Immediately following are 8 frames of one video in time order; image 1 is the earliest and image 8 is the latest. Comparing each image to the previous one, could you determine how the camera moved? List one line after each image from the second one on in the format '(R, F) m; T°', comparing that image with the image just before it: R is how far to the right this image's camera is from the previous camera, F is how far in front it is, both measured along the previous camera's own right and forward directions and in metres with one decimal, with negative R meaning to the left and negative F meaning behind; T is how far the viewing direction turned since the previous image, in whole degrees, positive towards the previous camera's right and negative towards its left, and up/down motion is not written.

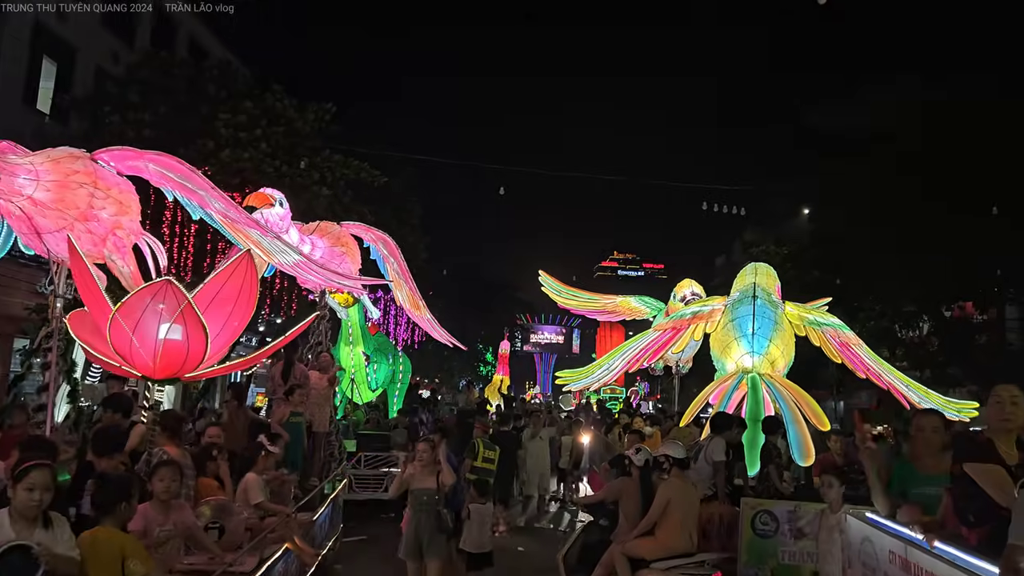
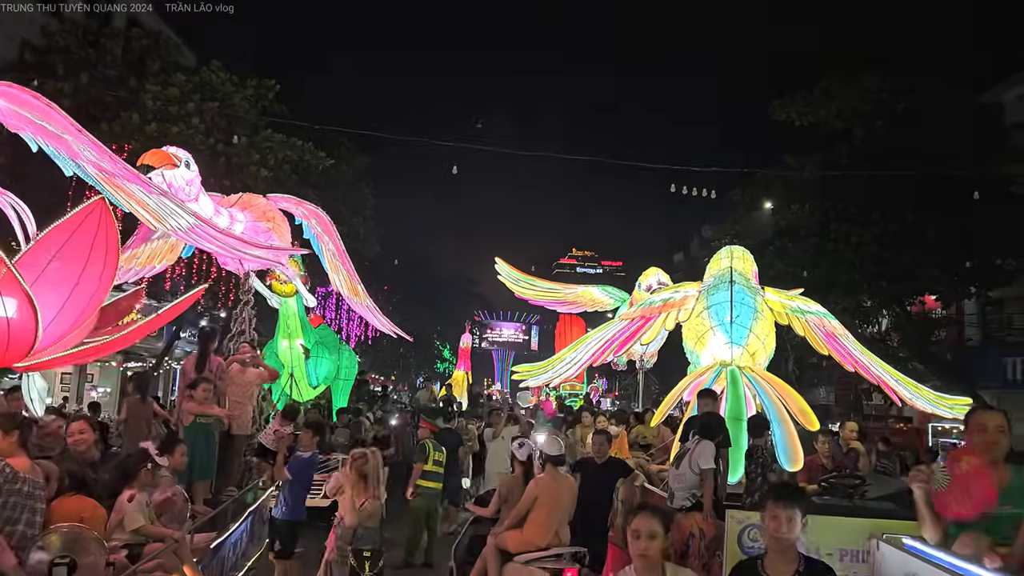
(+0.1, +1.0) m; +3°
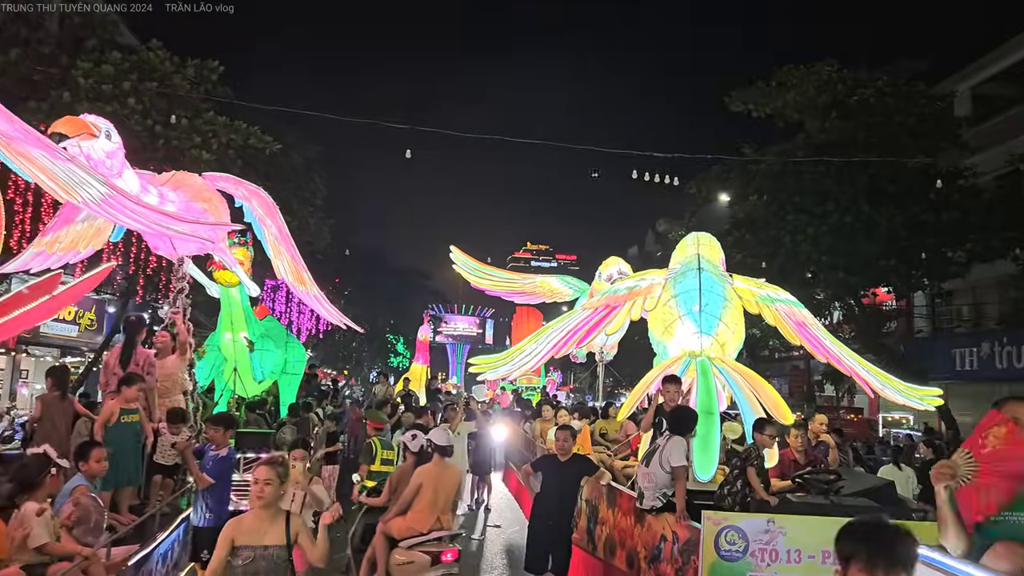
(0.0, +0.5) m; +3°
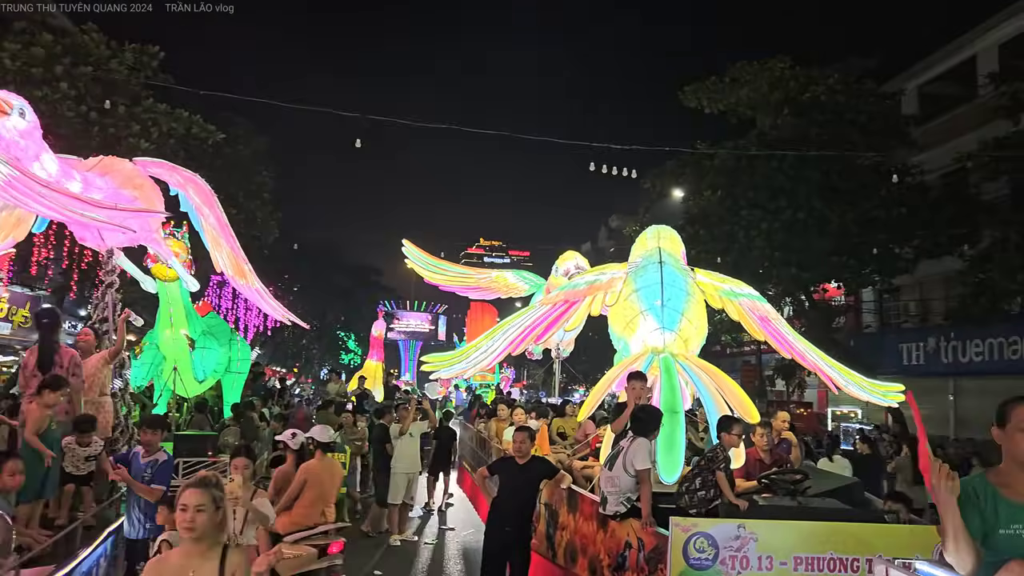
(0.0, +0.4) m; +3°
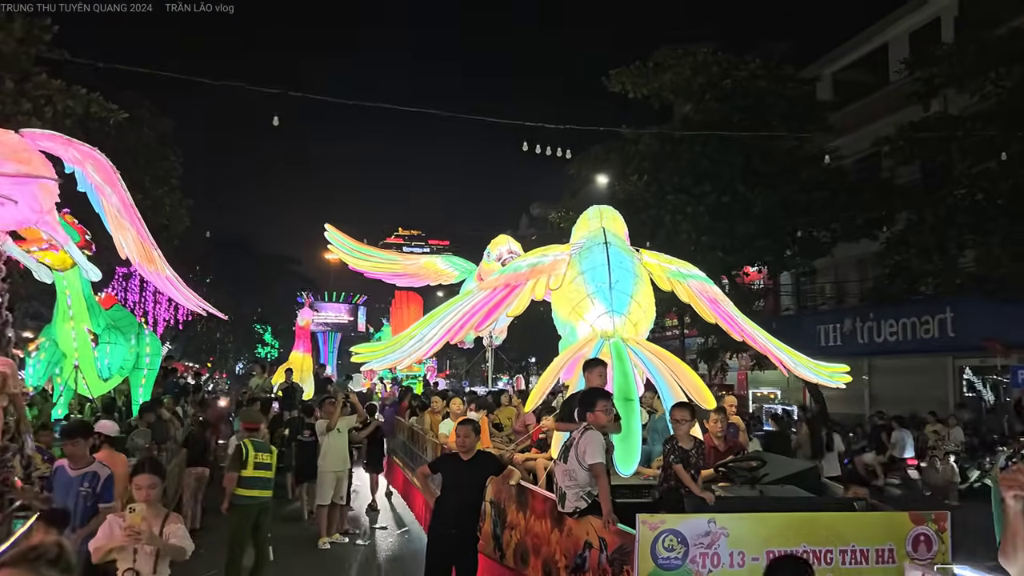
(-0.2, +0.5) m; +5°
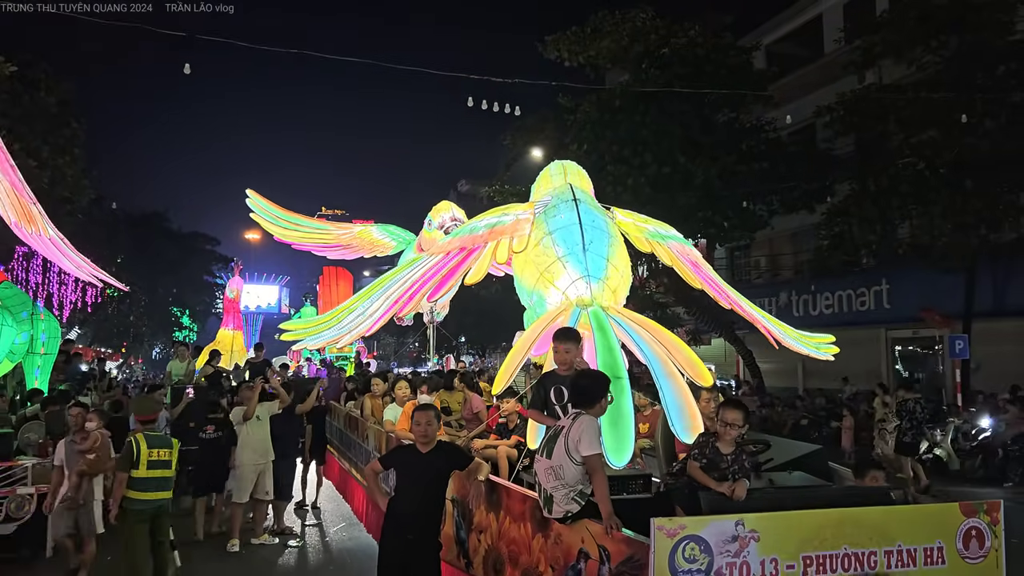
(-0.2, +1.0) m; +5°
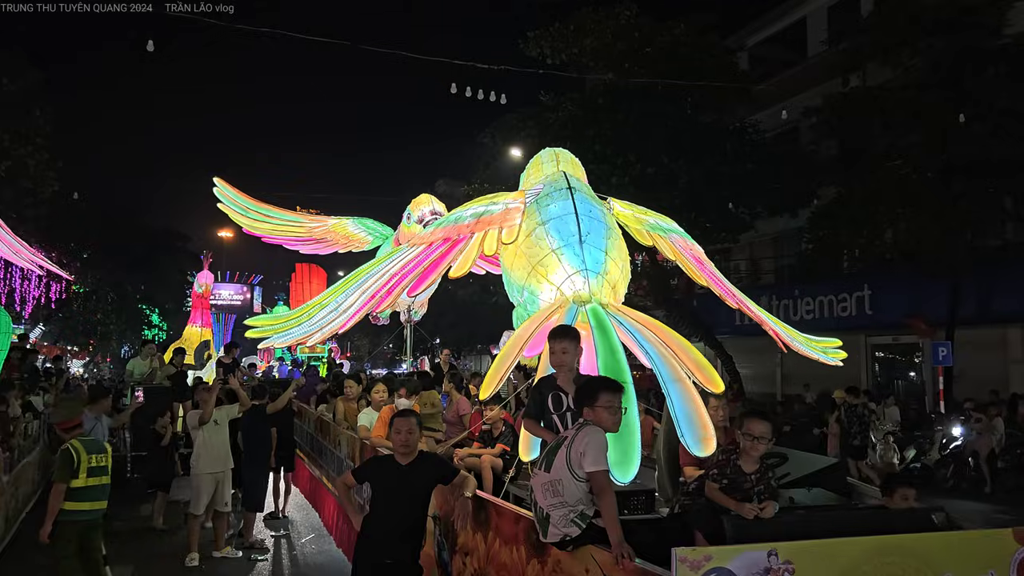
(-0.1, +0.5) m; +2°
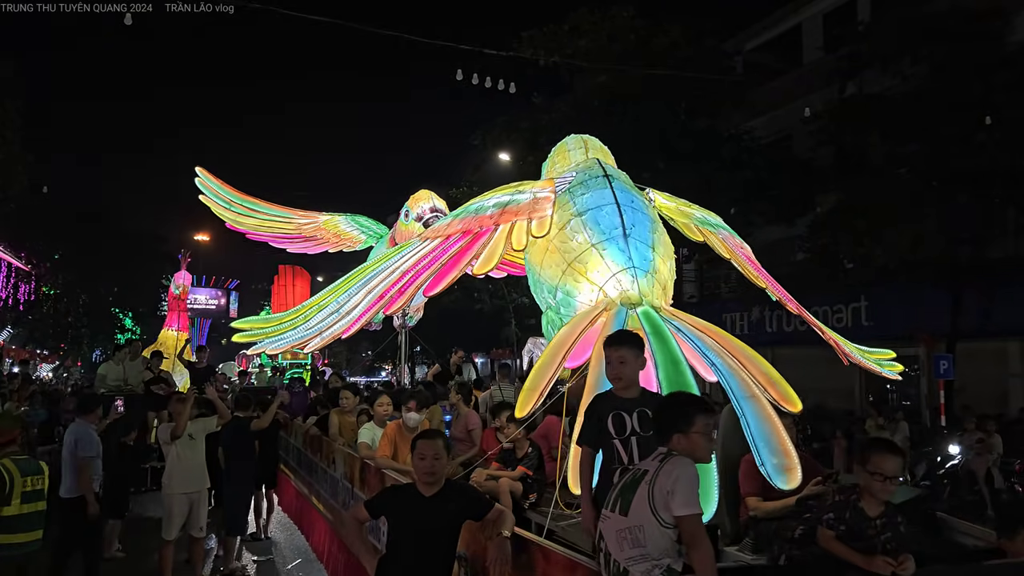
(-0.3, +0.7) m; +2°
